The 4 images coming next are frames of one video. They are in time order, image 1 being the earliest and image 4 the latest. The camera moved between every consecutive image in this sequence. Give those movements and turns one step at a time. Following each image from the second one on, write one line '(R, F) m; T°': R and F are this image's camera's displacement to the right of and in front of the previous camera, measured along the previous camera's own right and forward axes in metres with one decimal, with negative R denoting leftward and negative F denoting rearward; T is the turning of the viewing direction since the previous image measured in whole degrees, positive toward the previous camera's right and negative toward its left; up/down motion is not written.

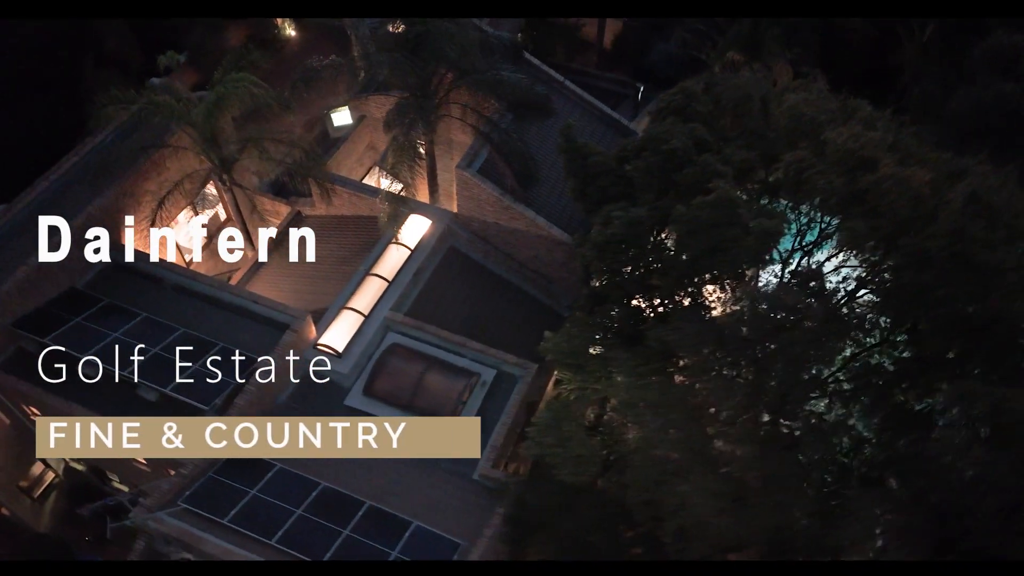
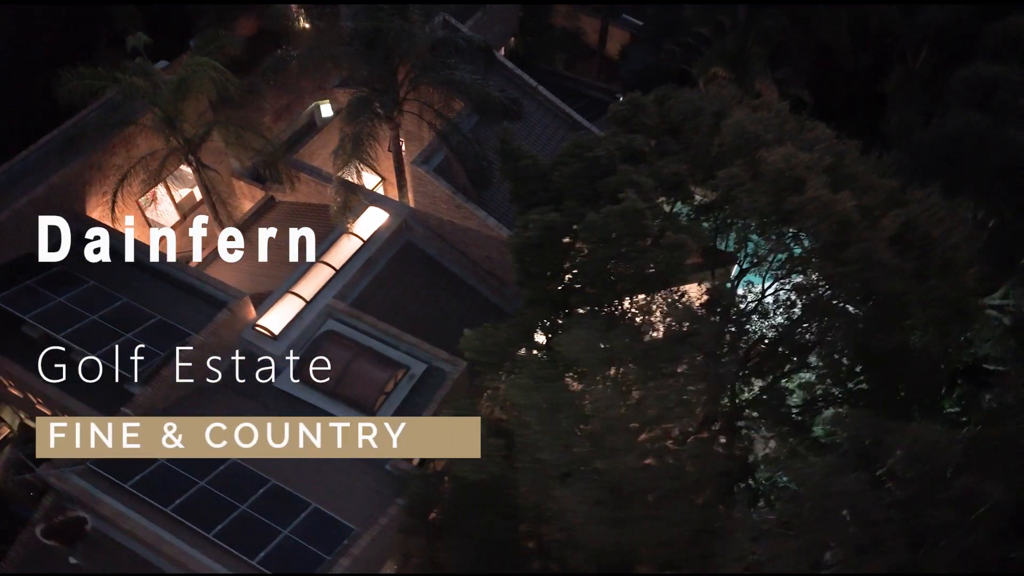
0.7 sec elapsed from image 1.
(+2.2, -0.1) m; -3°
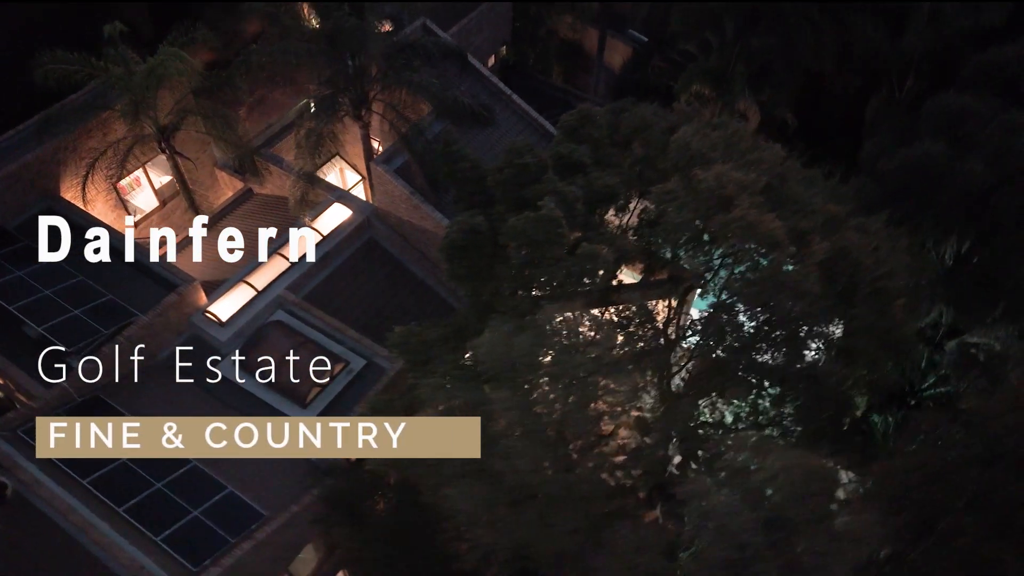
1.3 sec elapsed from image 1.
(+1.9, 0.0) m; -3°
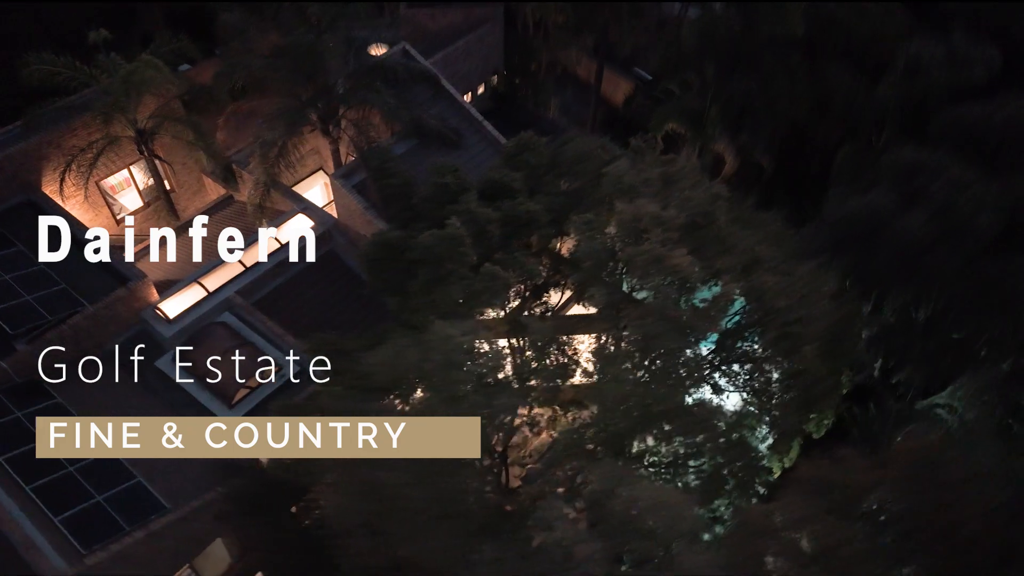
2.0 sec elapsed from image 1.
(+2.3, -0.1) m; -4°
